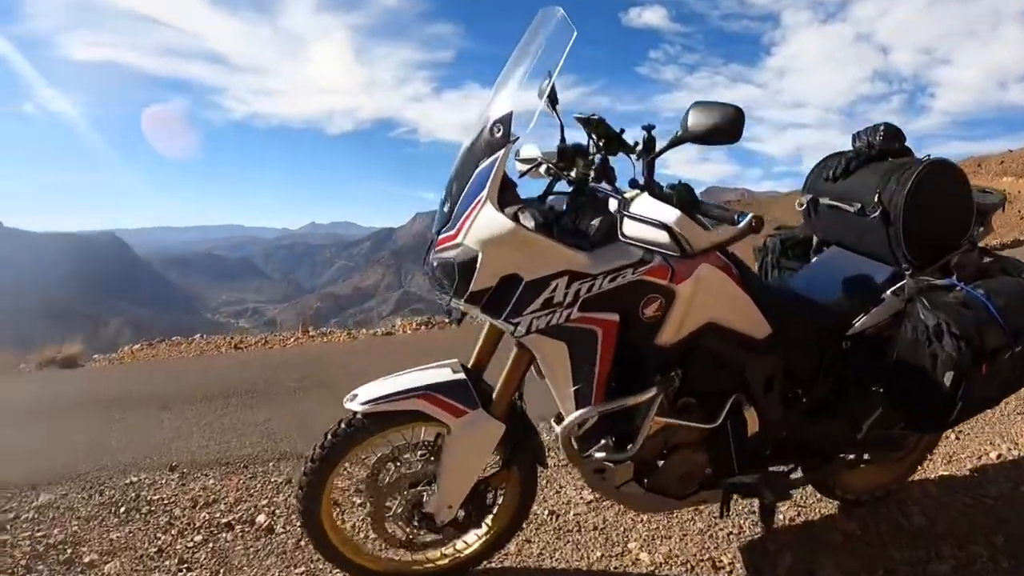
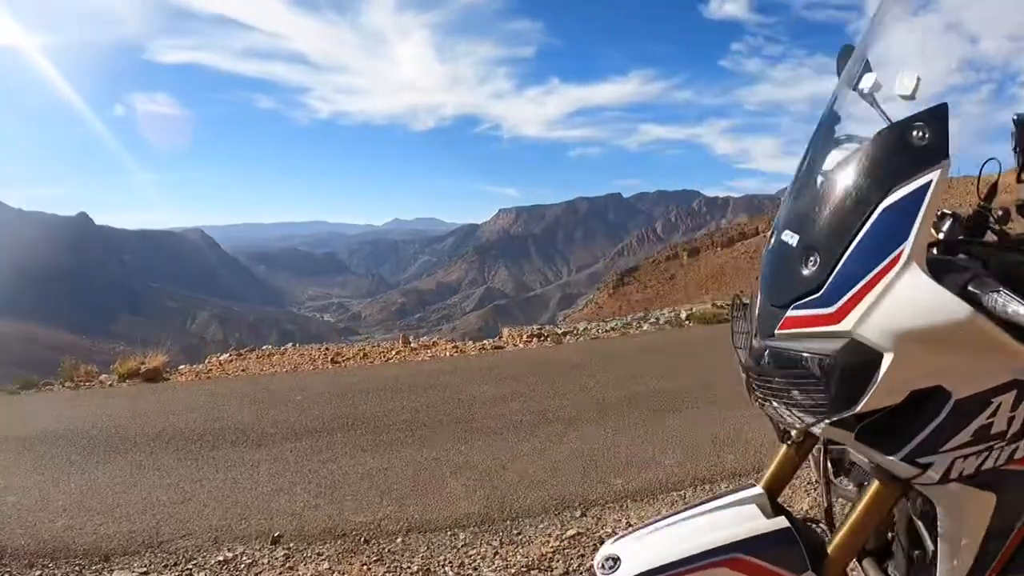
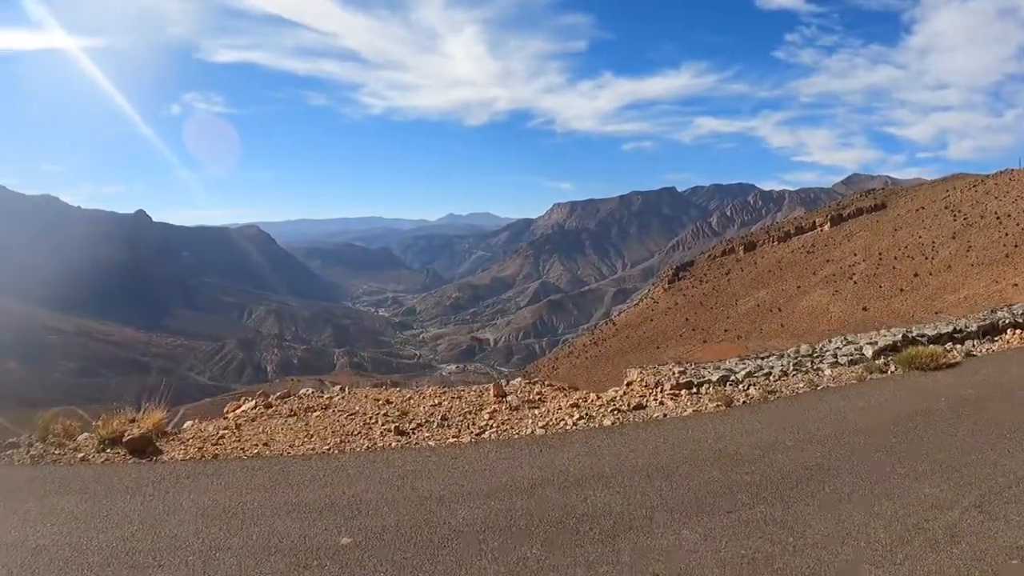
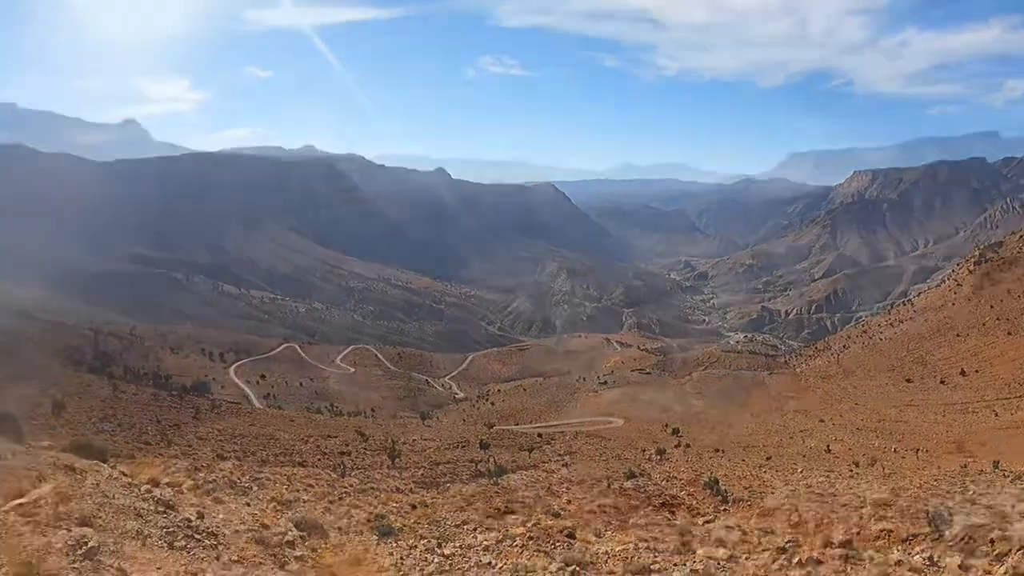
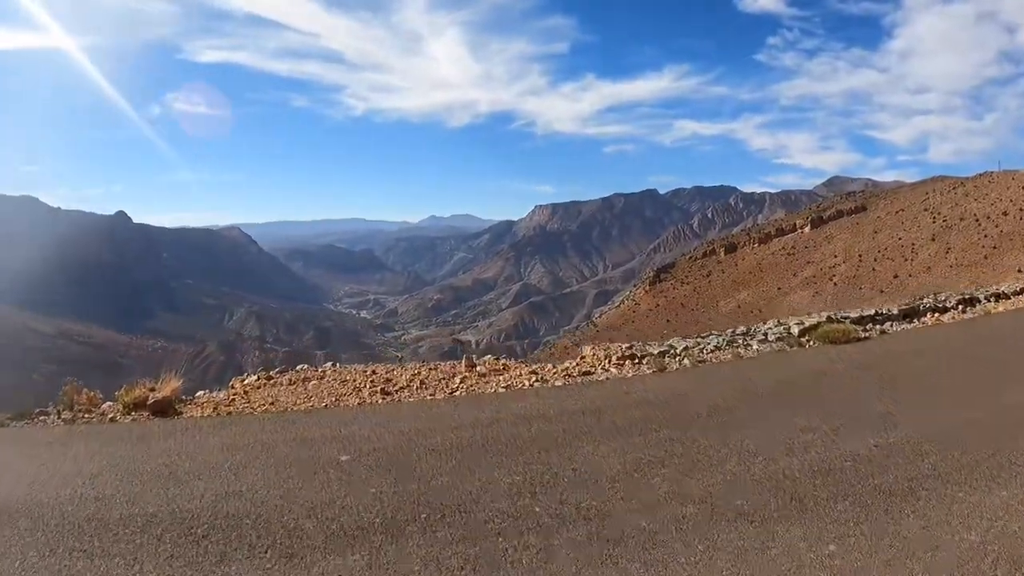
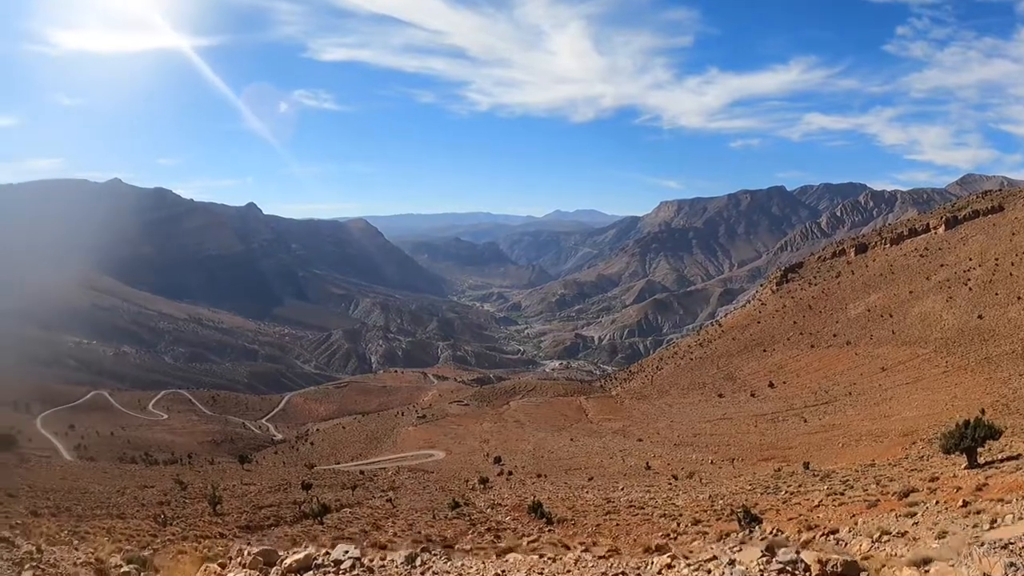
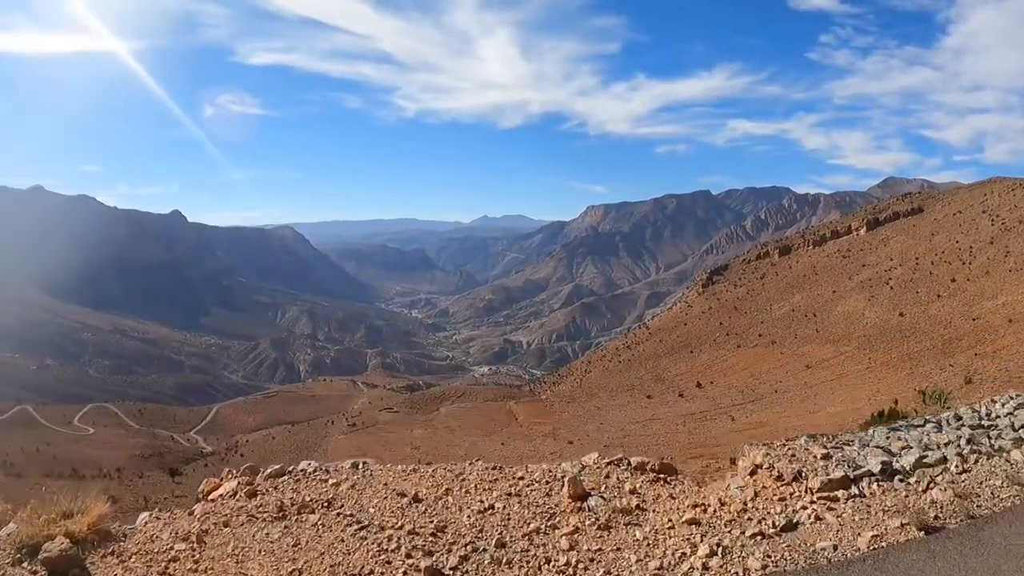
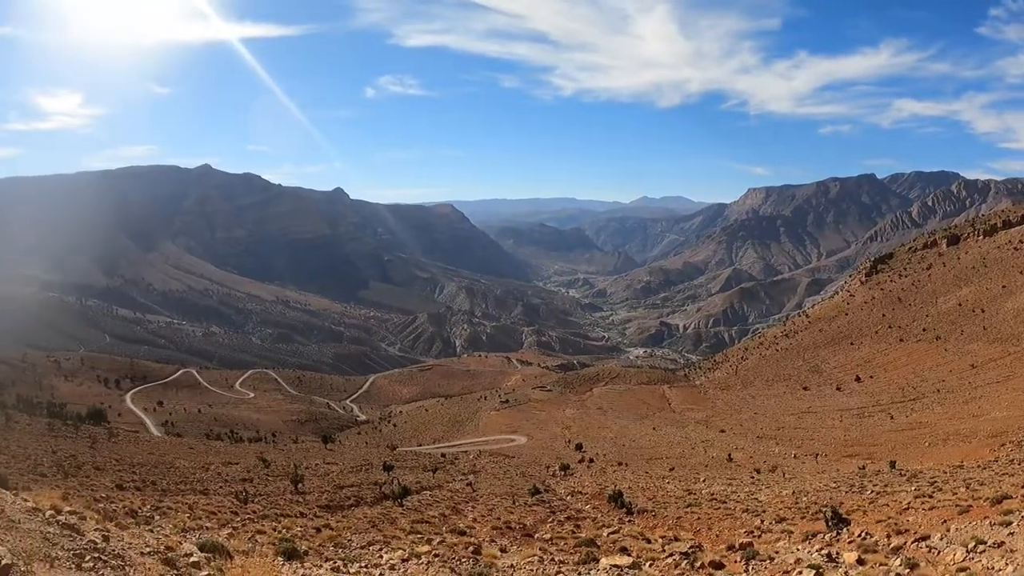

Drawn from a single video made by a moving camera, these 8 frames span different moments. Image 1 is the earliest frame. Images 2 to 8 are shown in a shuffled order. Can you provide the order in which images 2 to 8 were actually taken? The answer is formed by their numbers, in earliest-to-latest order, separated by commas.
2, 5, 3, 7, 6, 8, 4
